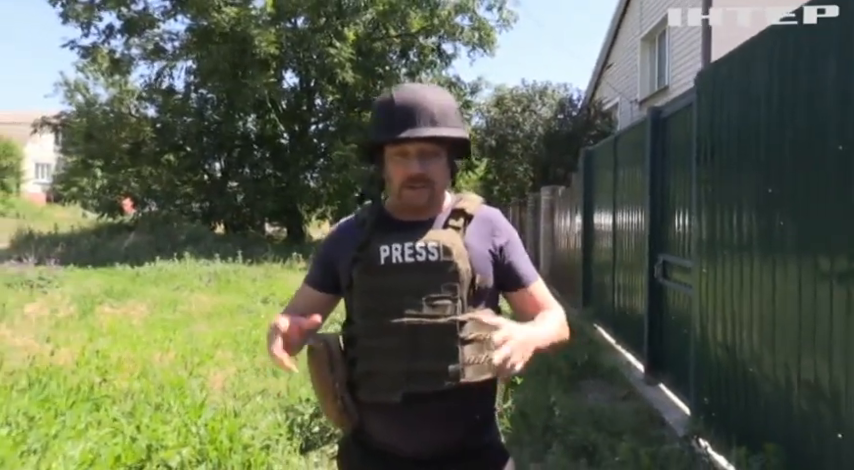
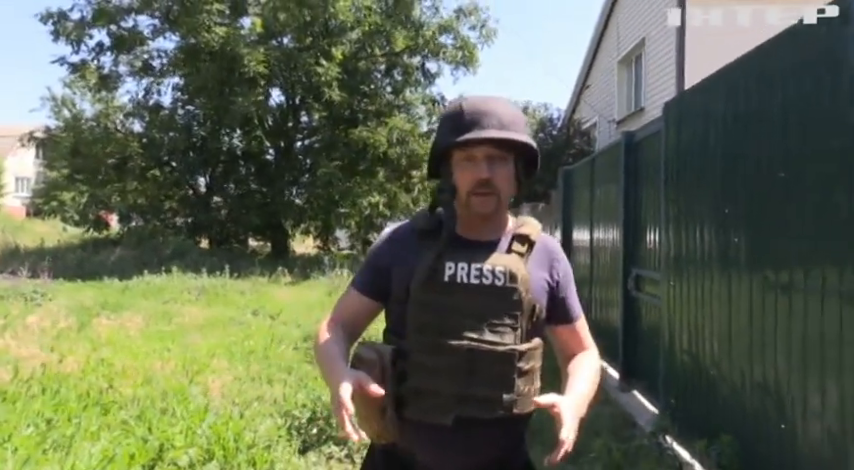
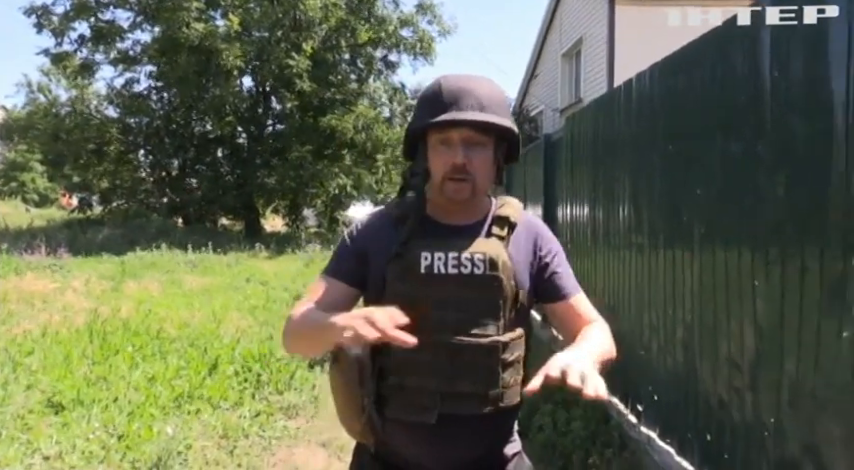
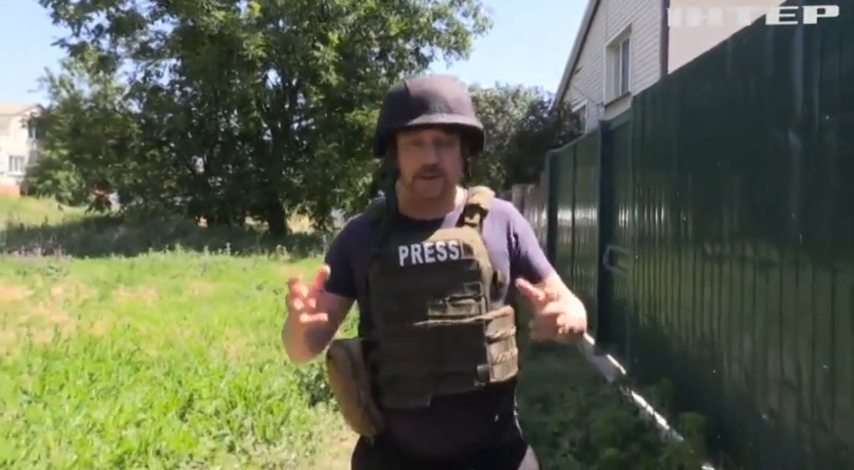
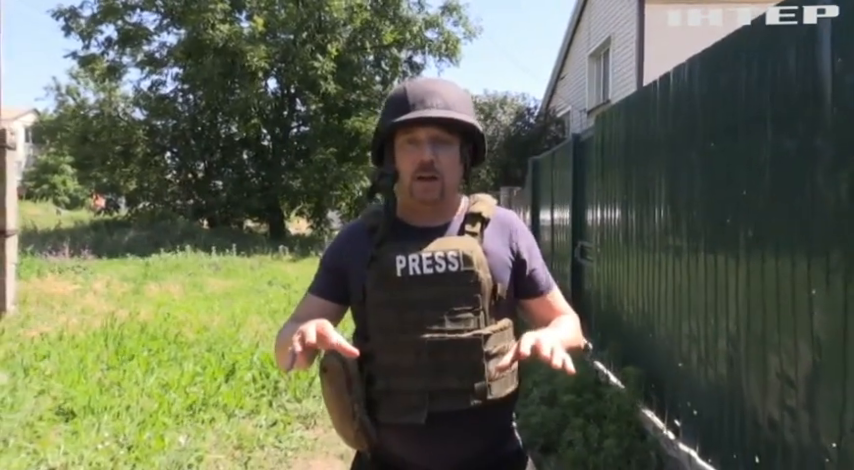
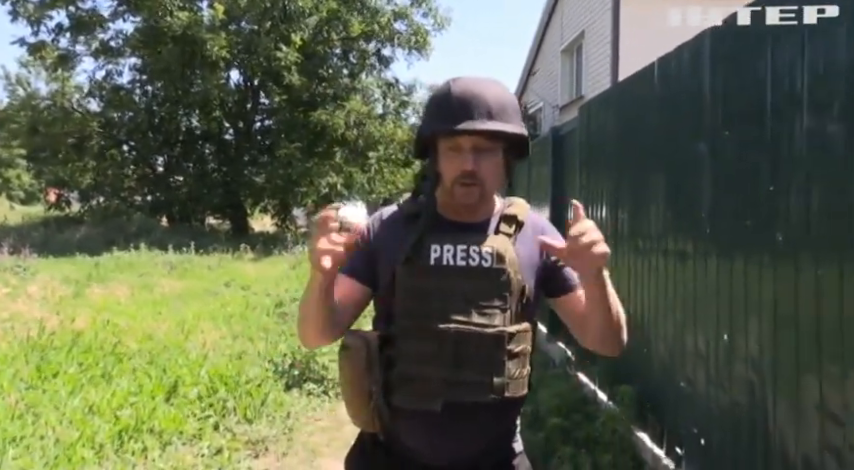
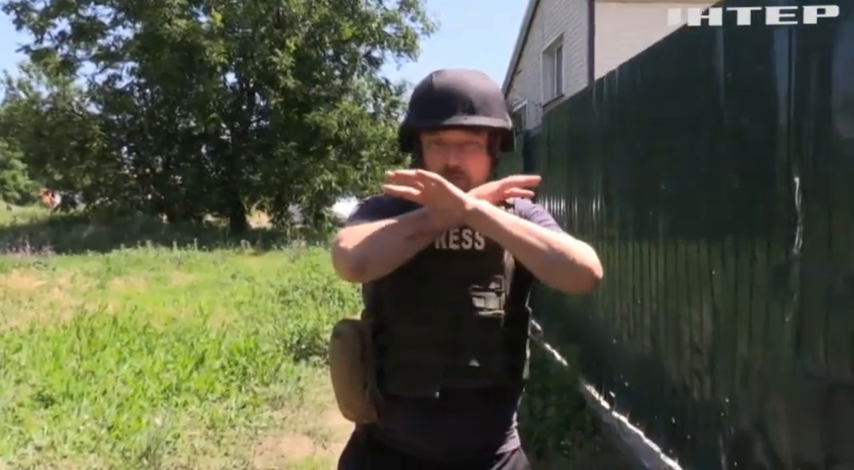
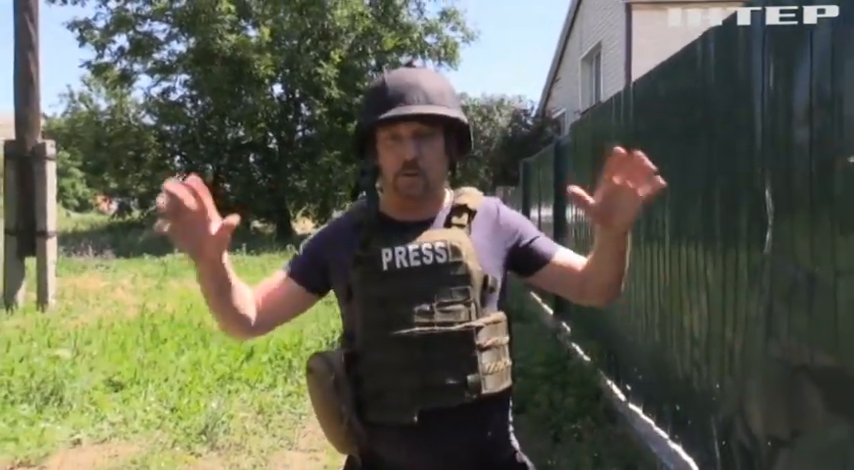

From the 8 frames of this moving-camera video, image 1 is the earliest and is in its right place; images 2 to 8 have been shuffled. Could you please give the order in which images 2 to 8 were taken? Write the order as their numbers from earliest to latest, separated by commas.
2, 4, 6, 5, 3, 7, 8
